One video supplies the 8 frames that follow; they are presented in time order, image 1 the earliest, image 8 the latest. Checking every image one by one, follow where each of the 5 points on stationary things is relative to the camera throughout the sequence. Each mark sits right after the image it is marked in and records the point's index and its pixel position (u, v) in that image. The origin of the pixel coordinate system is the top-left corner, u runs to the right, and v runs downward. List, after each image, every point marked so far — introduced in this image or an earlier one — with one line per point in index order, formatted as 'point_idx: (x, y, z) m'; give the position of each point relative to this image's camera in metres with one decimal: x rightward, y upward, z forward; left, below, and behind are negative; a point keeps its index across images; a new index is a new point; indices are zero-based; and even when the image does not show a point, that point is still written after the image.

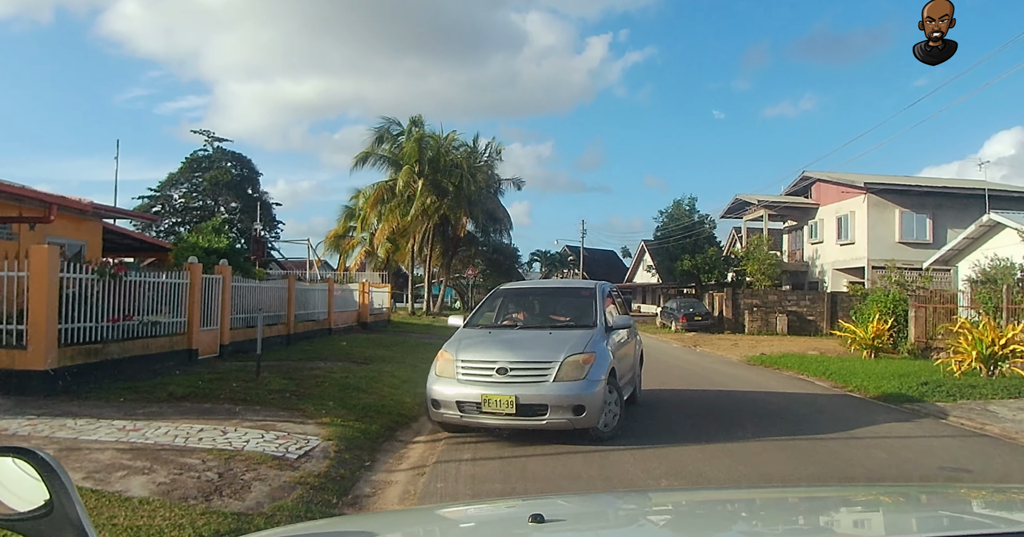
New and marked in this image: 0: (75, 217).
0: (-11.6, +1.4, +17.3) m
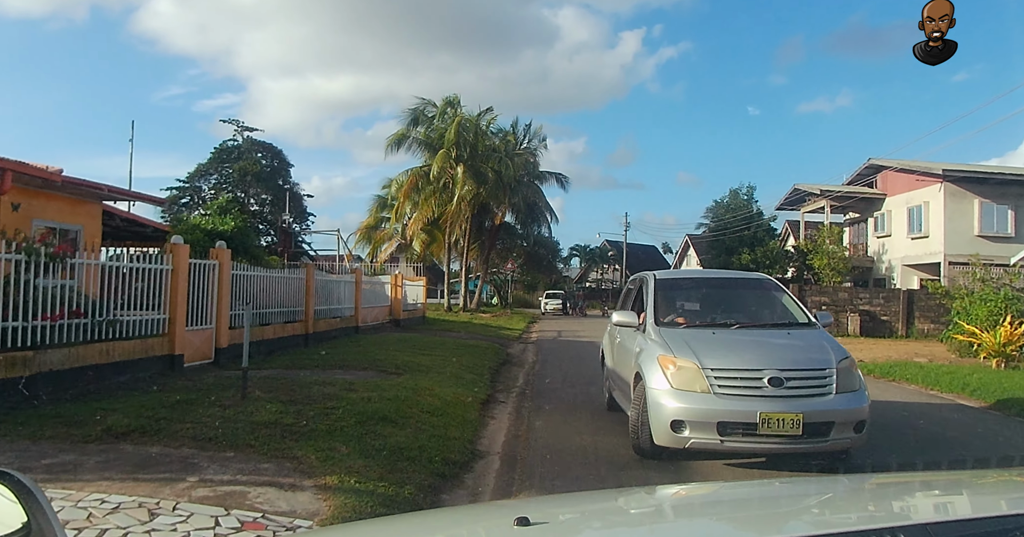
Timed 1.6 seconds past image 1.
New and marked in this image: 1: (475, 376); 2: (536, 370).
0: (-10.3, +1.7, +15.3) m
1: (-0.6, -1.8, +10.8) m
2: (+0.5, -2.0, +13.1) m
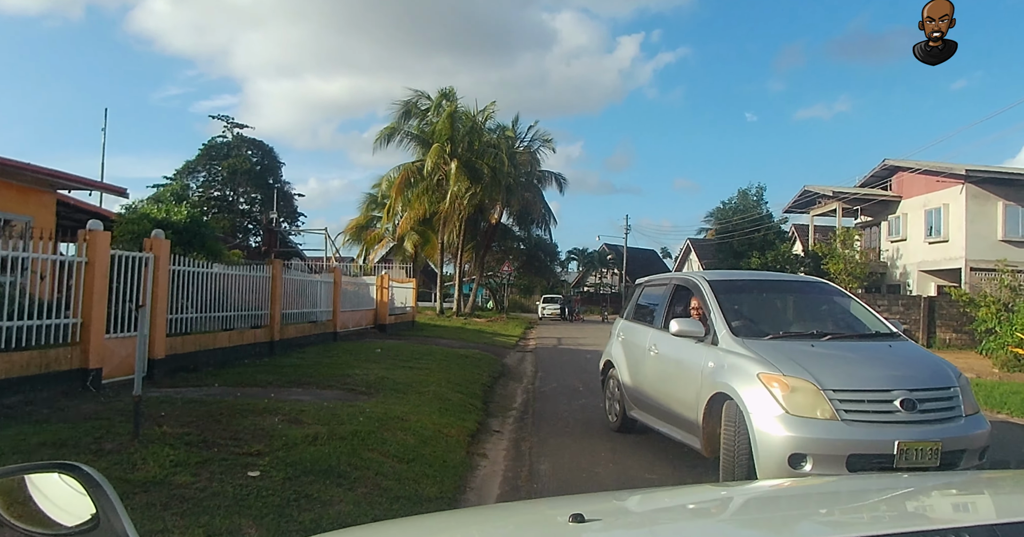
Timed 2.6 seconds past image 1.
0: (-10.4, +1.7, +13.5) m
1: (-0.7, -1.8, +9.0) m
2: (+0.4, -2.0, +11.4) m
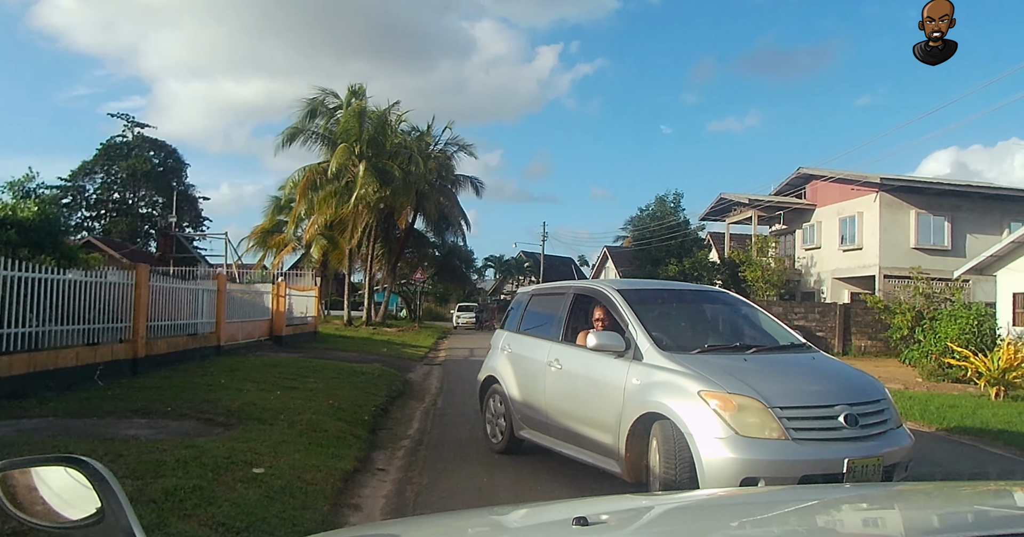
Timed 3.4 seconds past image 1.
0: (-12.0, +1.7, +10.6) m
1: (-1.8, -1.8, +7.2) m
2: (-1.0, -2.0, +9.7) m
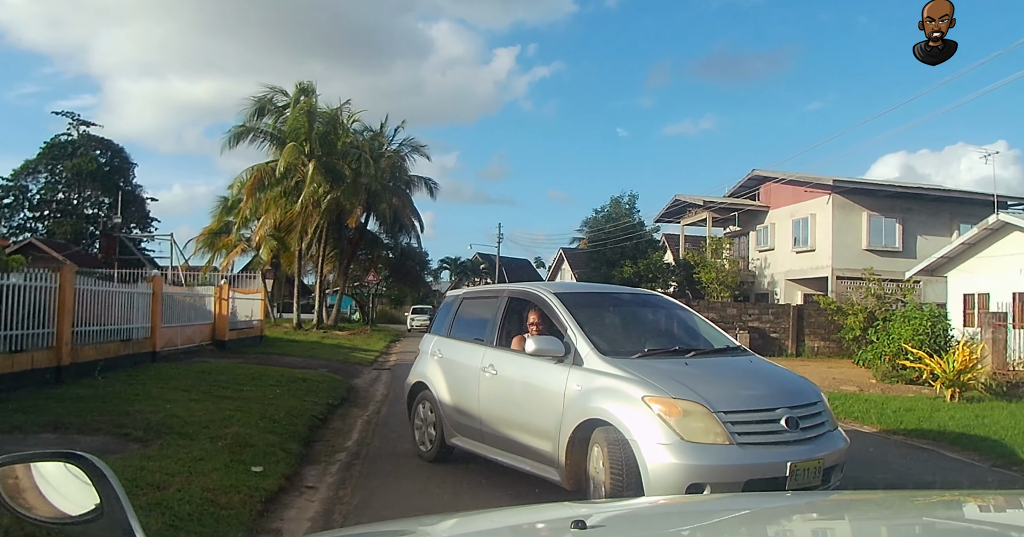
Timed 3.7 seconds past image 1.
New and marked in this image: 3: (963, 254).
0: (-12.7, +1.7, +9.4) m
1: (-2.4, -1.8, +6.7) m
2: (-1.7, -2.1, +9.1) m
3: (+11.5, +0.4, +16.3) m
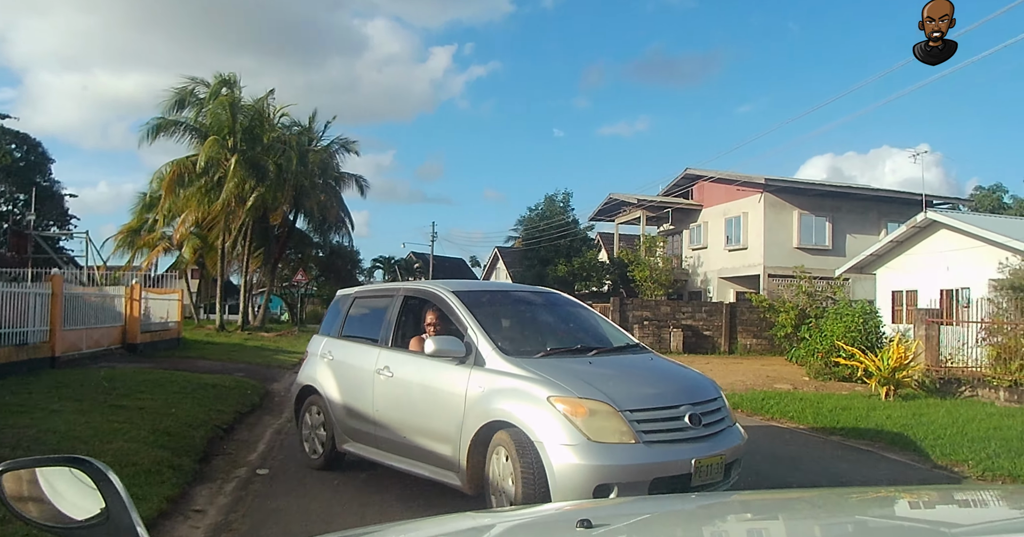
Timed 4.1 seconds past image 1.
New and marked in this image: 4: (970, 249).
0: (-13.7, +1.8, +7.7) m
1: (-3.1, -1.7, +5.9) m
2: (-2.7, -2.0, +8.4) m
3: (+9.9, +0.4, +16.8) m
4: (+10.5, +0.5, +14.7) m
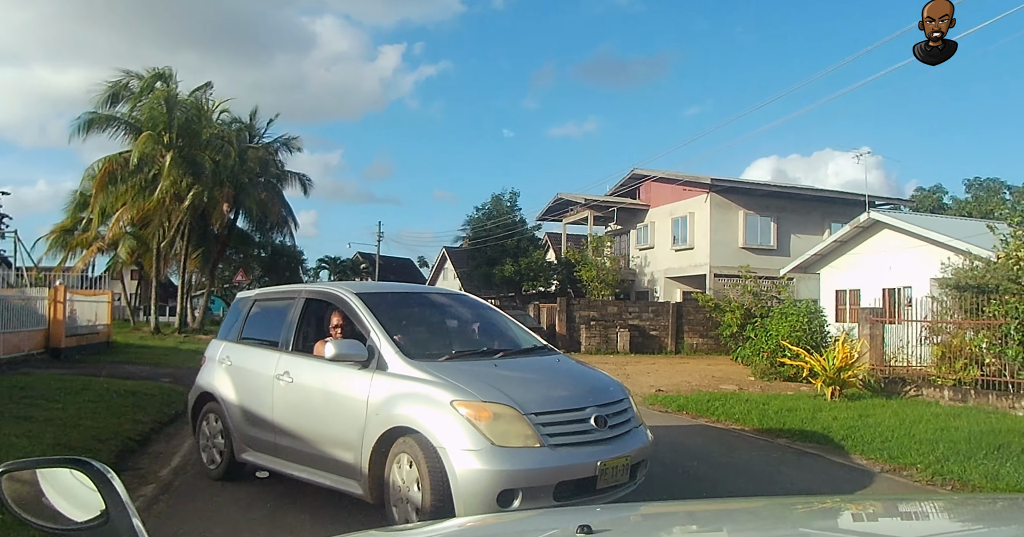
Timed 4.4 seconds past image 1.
0: (-14.3, +1.8, +6.3) m
1: (-3.7, -1.7, +5.3) m
2: (-3.4, -2.0, +7.9) m
3: (+8.5, +0.4, +17.2) m
4: (+9.3, +0.5, +15.1) m
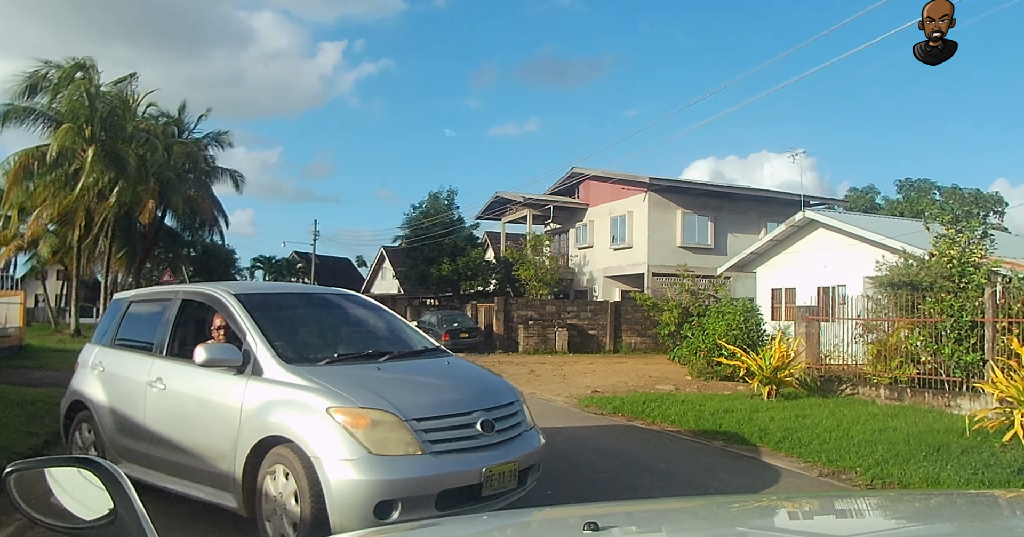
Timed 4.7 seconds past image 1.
0: (-14.9, +1.9, +4.7) m
1: (-4.2, -1.6, +4.6) m
2: (-4.2, -1.9, +7.2) m
3: (+6.9, +0.4, +17.5) m
4: (+7.9, +0.4, +15.5) m
